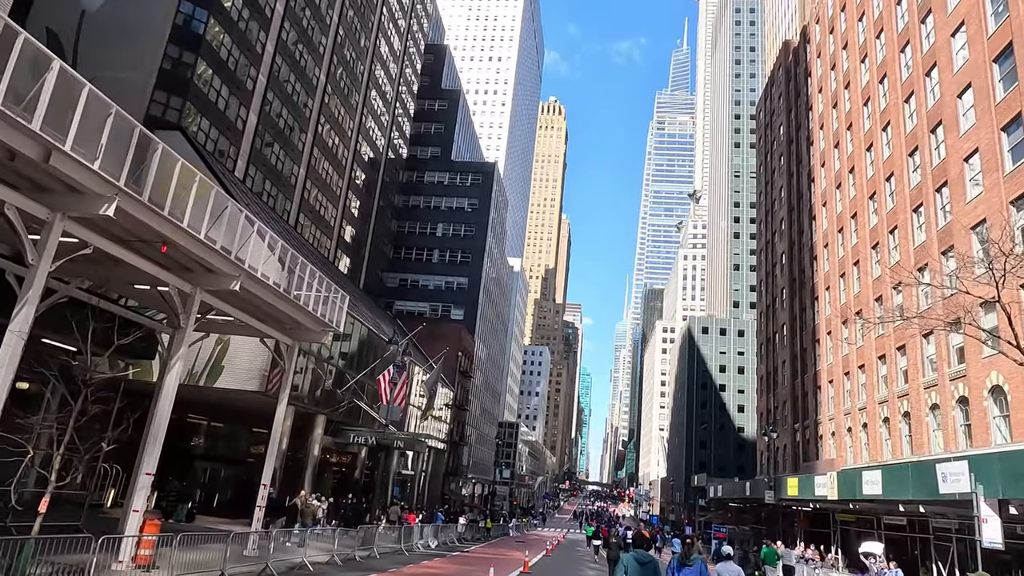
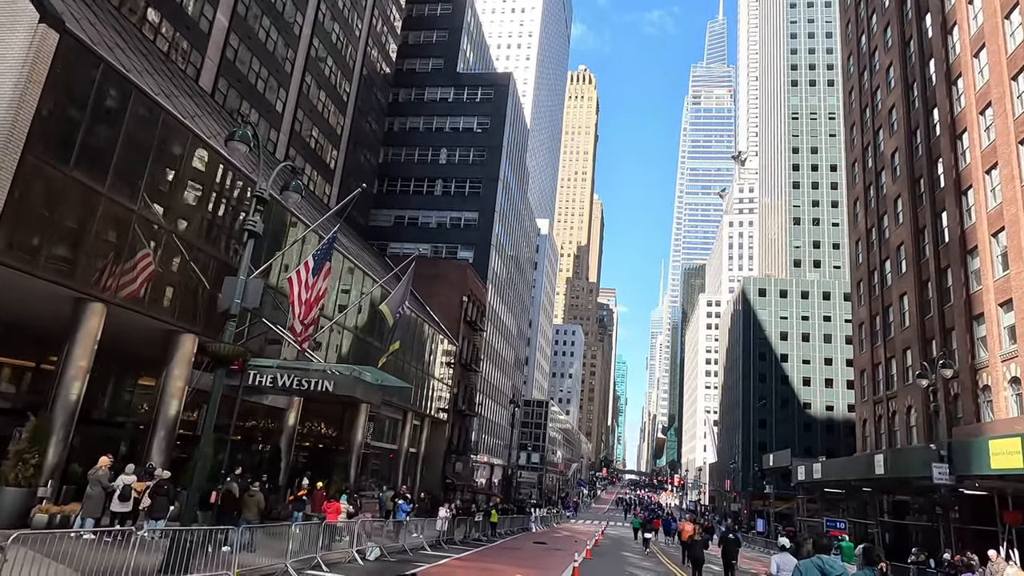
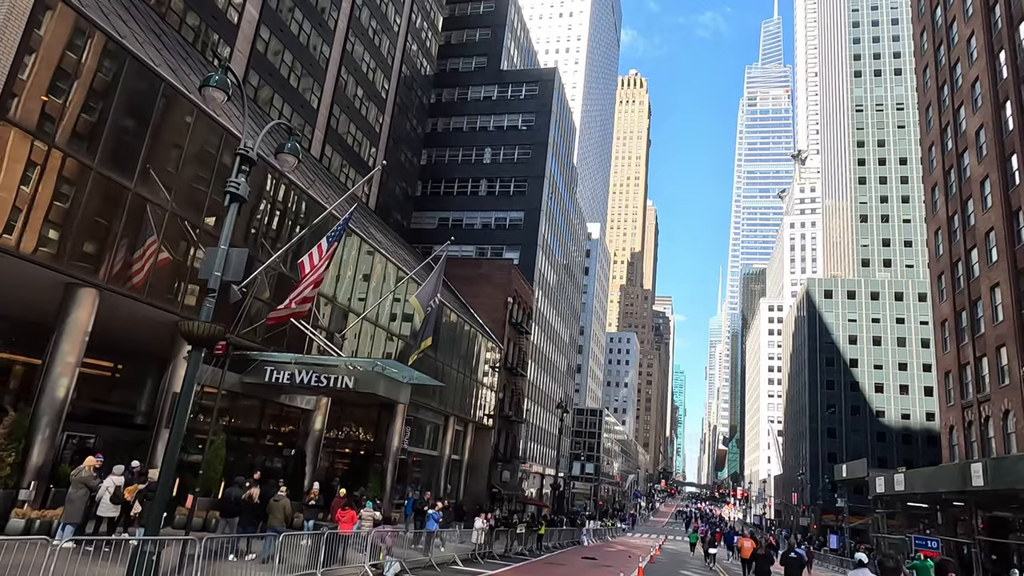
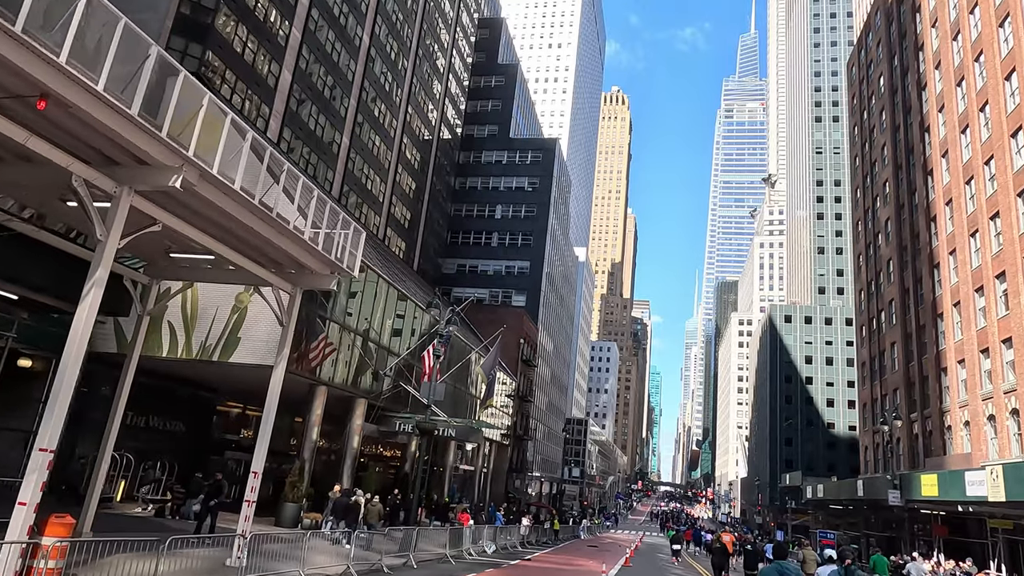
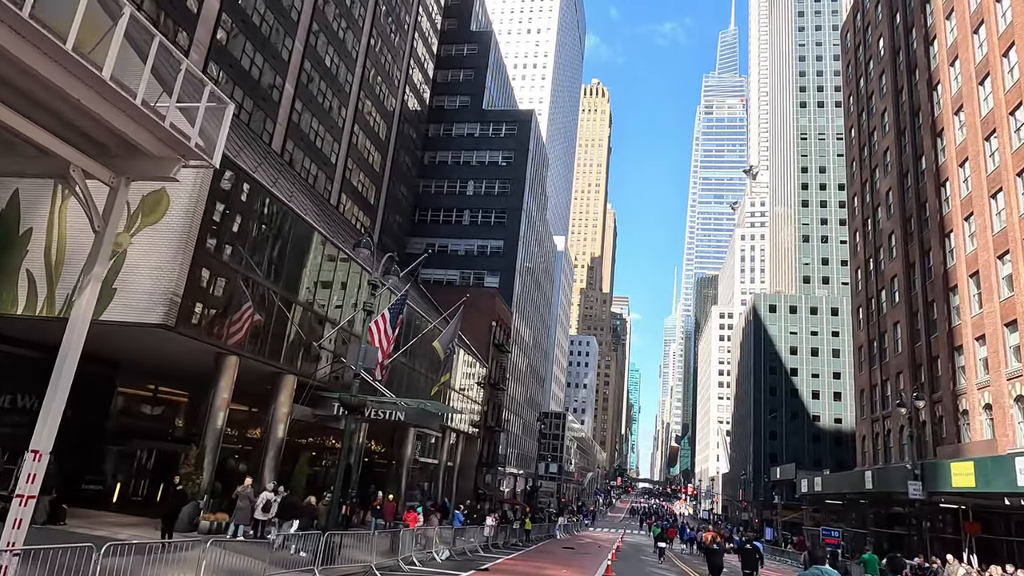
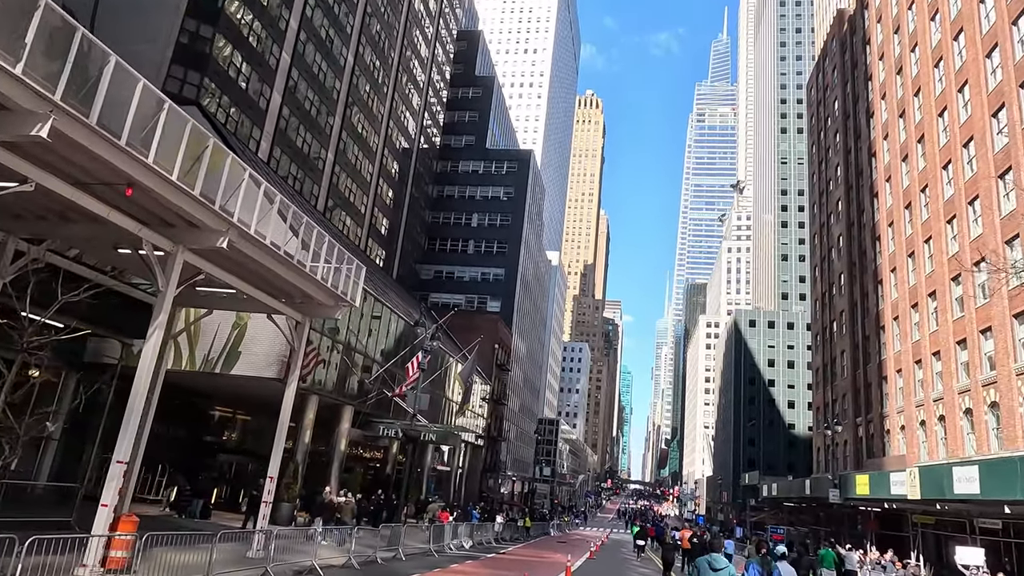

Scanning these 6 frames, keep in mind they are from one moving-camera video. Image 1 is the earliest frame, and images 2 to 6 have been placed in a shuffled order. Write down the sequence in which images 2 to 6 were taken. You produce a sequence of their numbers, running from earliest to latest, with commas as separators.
6, 4, 5, 2, 3
